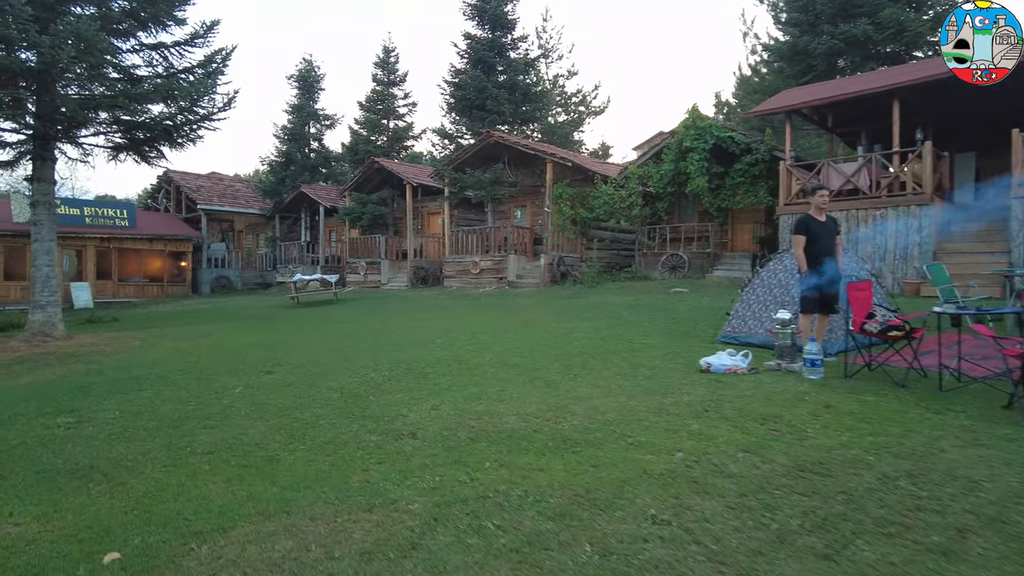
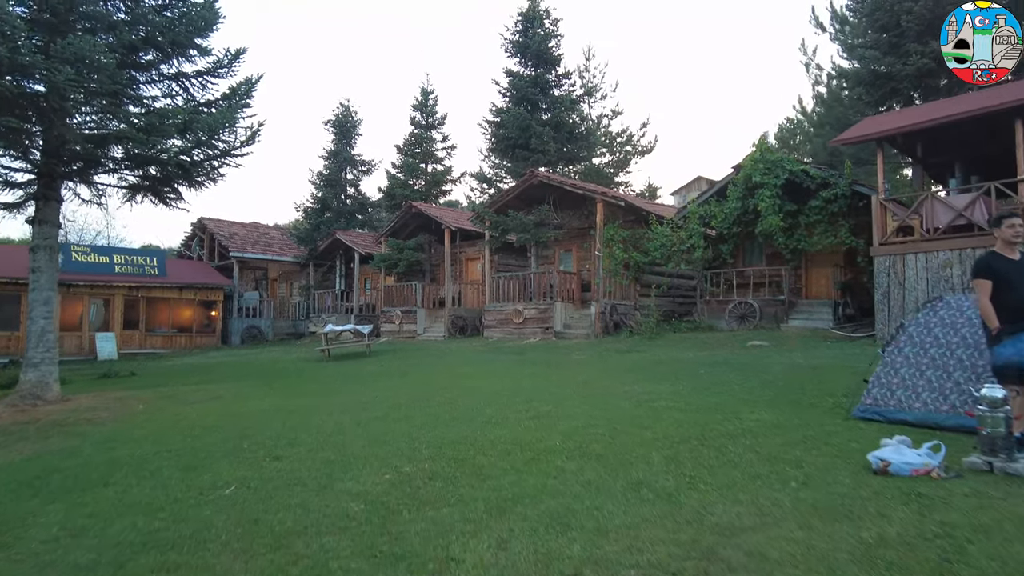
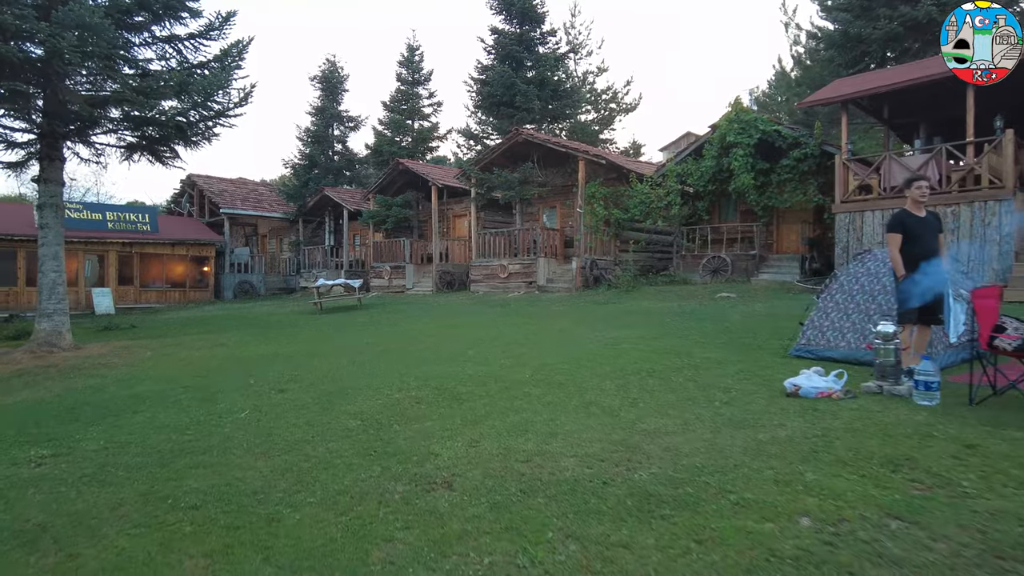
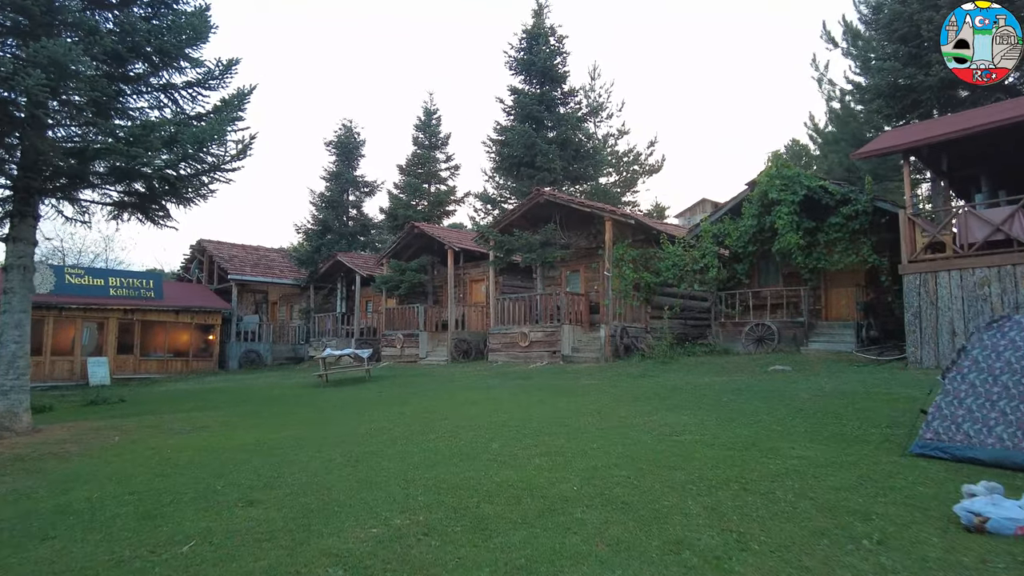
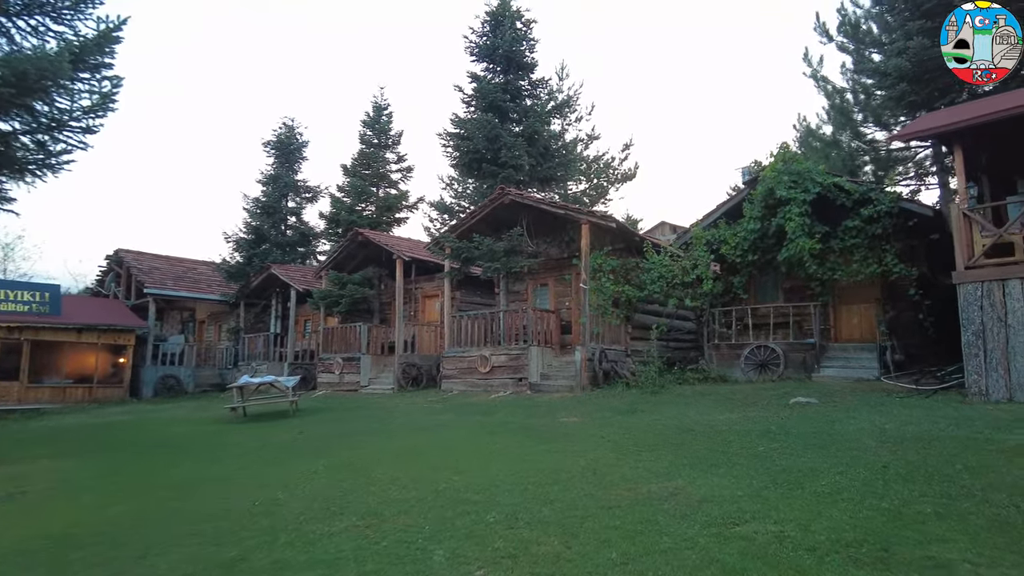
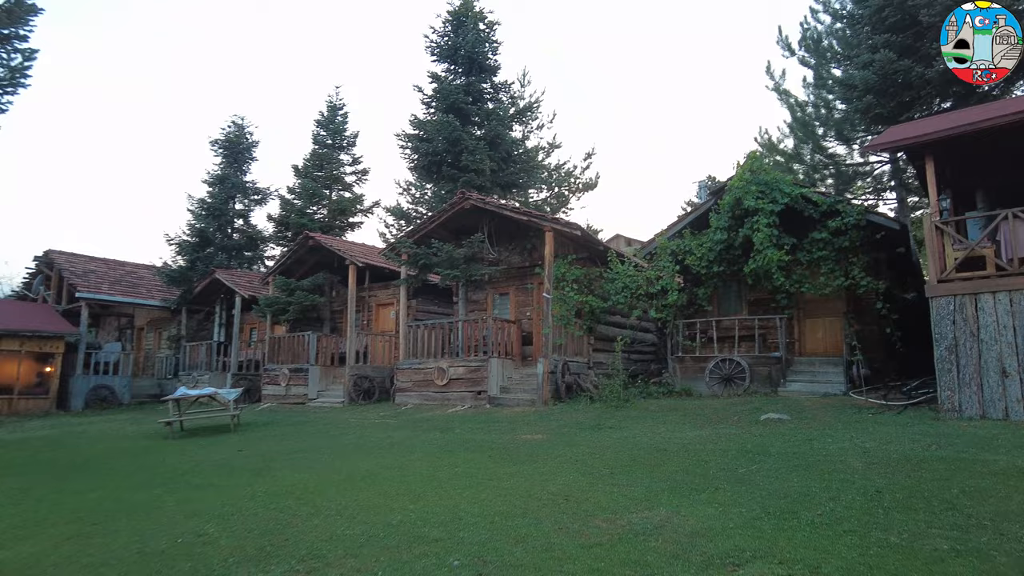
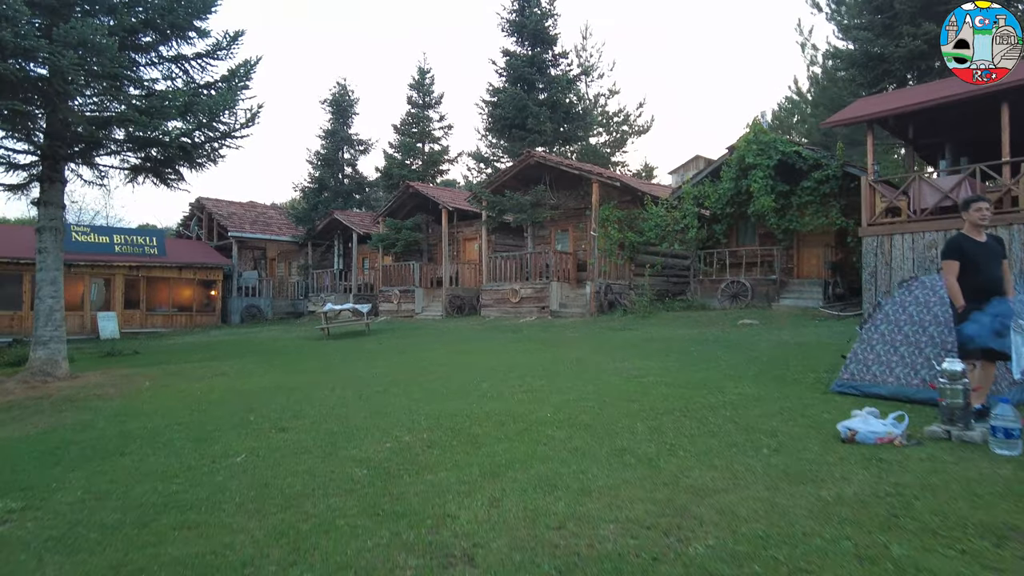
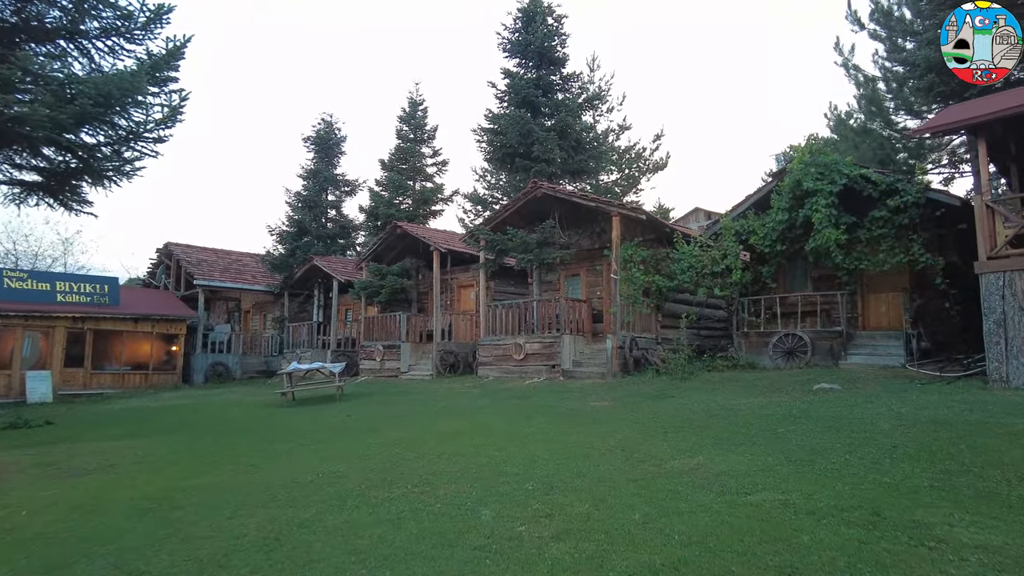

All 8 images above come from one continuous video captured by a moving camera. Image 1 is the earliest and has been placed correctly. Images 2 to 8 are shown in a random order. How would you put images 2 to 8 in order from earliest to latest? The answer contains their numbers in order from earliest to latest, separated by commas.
3, 7, 2, 4, 8, 5, 6
